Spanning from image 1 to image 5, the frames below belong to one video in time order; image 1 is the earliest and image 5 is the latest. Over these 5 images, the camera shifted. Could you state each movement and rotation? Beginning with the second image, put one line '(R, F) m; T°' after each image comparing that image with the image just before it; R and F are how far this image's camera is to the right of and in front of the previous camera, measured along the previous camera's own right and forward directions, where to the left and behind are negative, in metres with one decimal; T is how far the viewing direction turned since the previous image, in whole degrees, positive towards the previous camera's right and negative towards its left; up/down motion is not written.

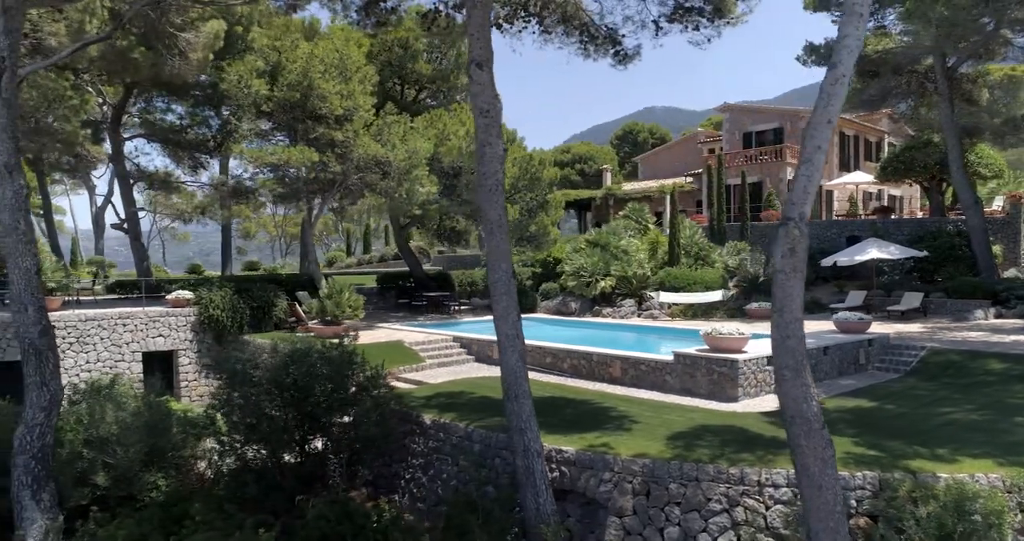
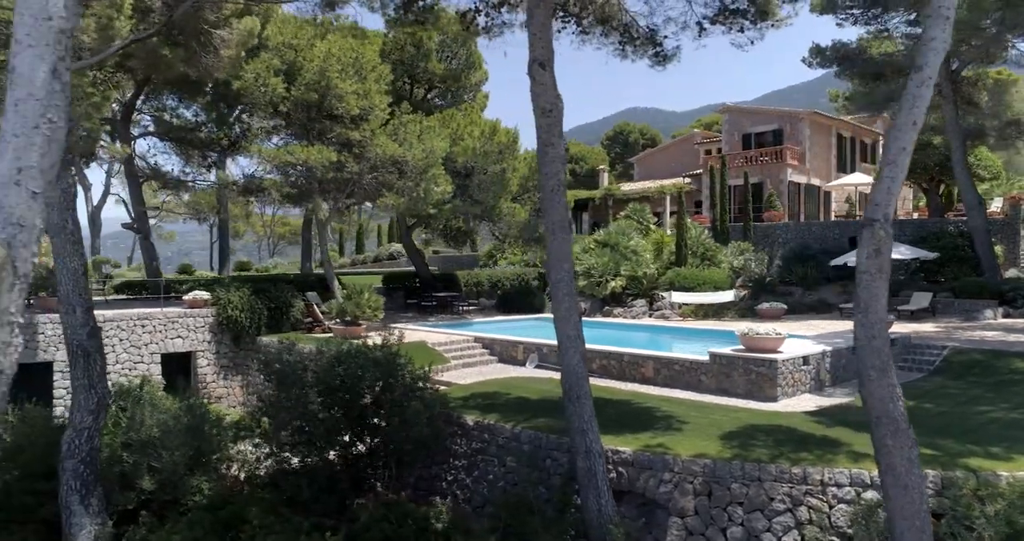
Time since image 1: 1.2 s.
(-1.0, 0.0) m; +1°
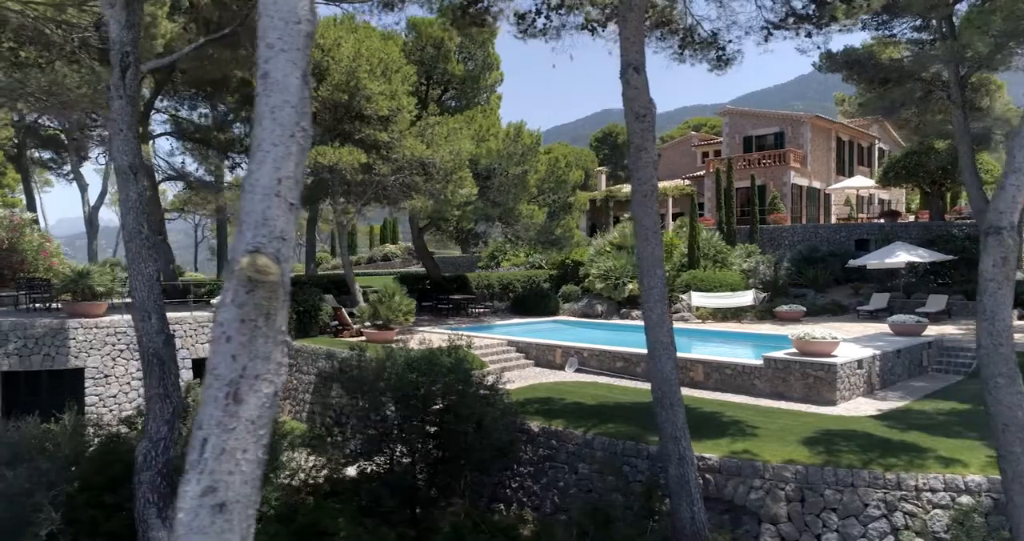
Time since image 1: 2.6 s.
(-1.4, +0.1) m; +2°
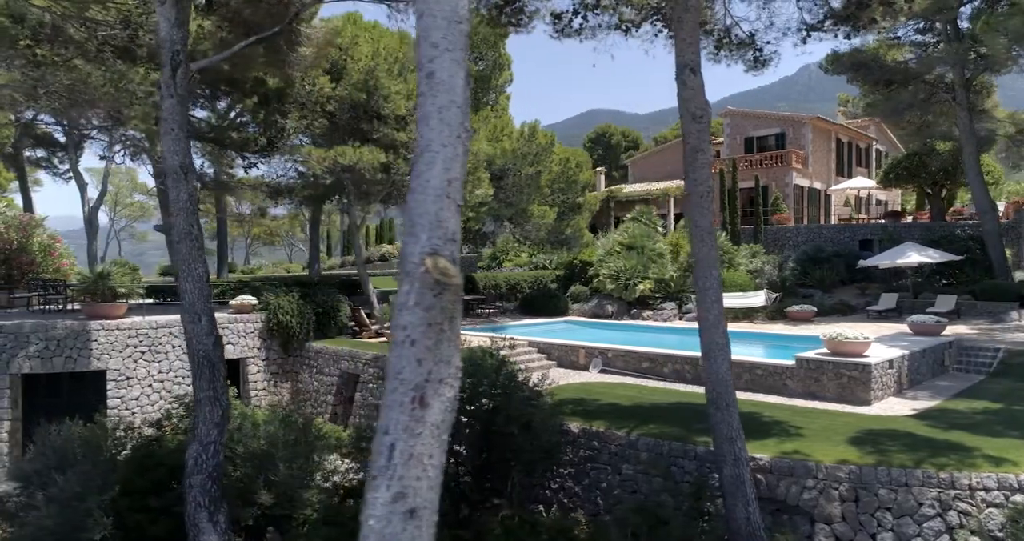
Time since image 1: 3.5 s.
(-0.9, 0.0) m; +1°
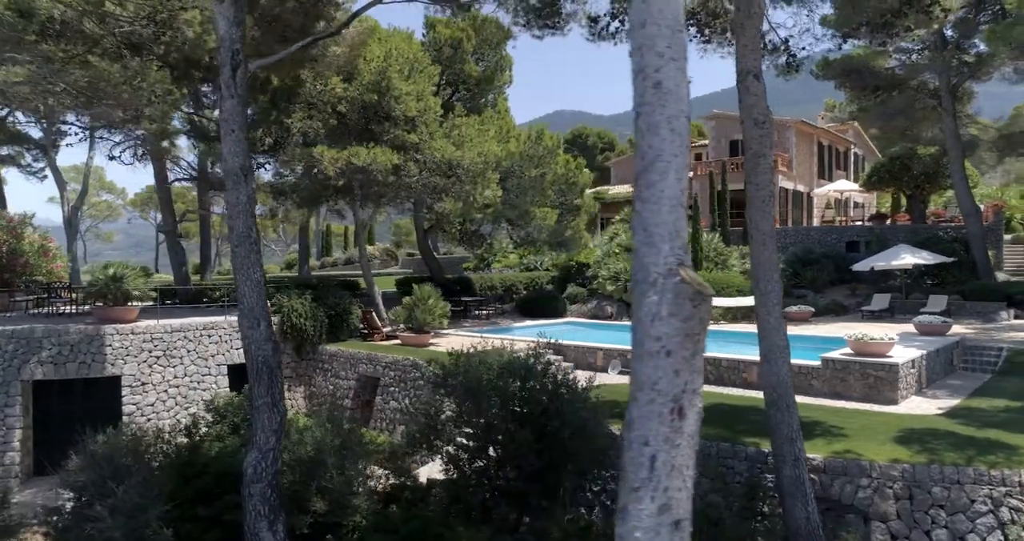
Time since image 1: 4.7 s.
(-1.2, 0.0) m; +3°
